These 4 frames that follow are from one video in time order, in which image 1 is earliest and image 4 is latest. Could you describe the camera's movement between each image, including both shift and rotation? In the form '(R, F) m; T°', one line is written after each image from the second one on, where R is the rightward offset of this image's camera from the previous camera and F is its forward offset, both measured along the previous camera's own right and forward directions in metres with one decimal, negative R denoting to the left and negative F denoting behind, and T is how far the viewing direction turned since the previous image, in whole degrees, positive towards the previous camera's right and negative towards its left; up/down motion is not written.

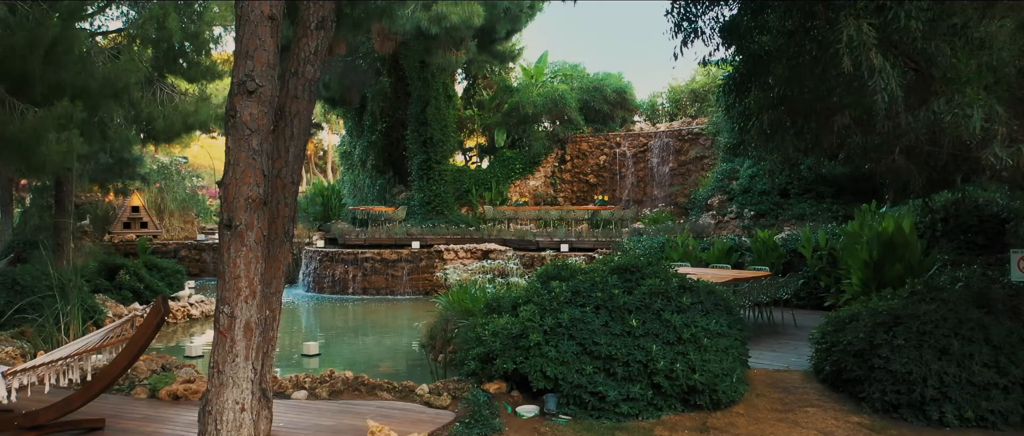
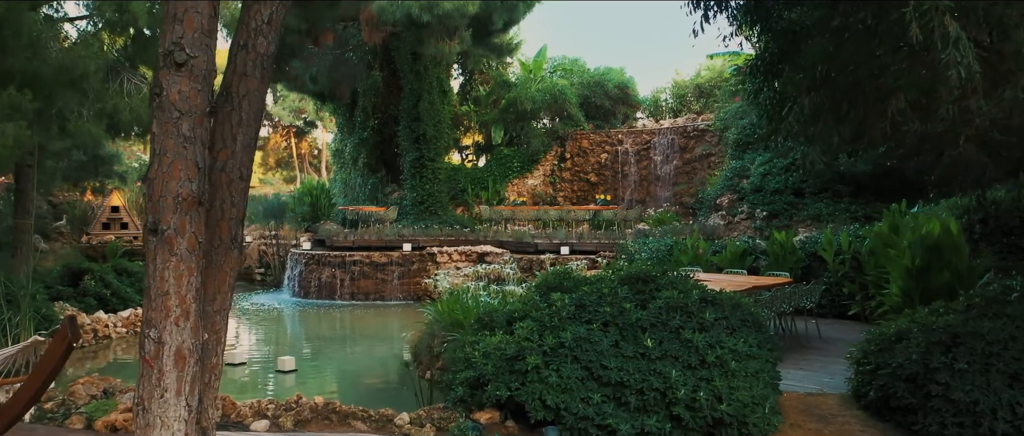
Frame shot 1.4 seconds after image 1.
(0.0, +0.6) m; 0°
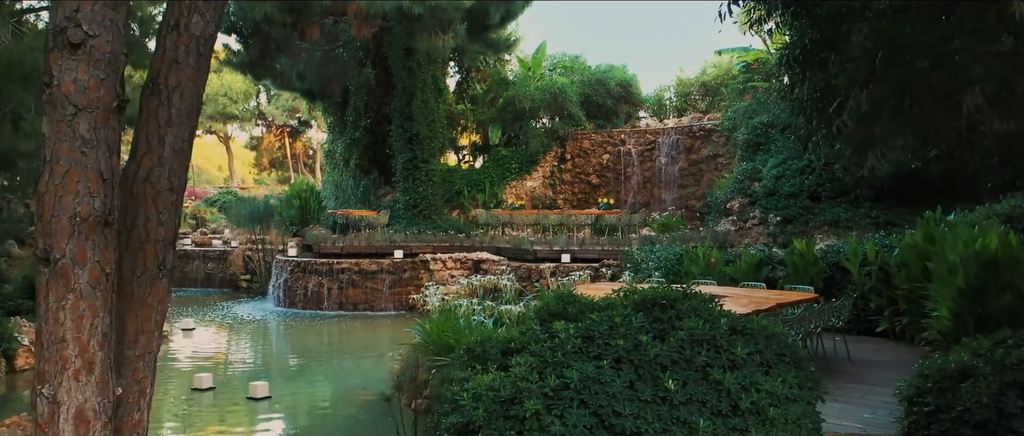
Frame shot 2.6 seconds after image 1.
(0.0, +0.5) m; 0°
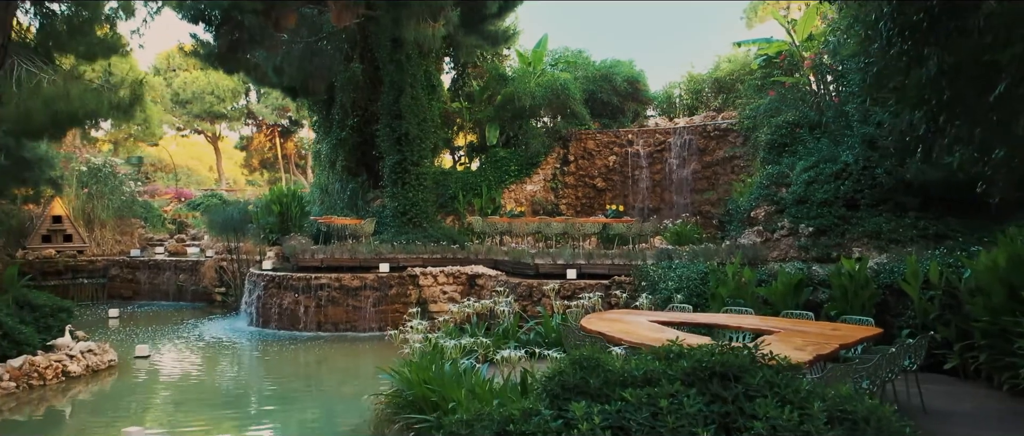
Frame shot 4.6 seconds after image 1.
(0.0, +0.9) m; 0°
